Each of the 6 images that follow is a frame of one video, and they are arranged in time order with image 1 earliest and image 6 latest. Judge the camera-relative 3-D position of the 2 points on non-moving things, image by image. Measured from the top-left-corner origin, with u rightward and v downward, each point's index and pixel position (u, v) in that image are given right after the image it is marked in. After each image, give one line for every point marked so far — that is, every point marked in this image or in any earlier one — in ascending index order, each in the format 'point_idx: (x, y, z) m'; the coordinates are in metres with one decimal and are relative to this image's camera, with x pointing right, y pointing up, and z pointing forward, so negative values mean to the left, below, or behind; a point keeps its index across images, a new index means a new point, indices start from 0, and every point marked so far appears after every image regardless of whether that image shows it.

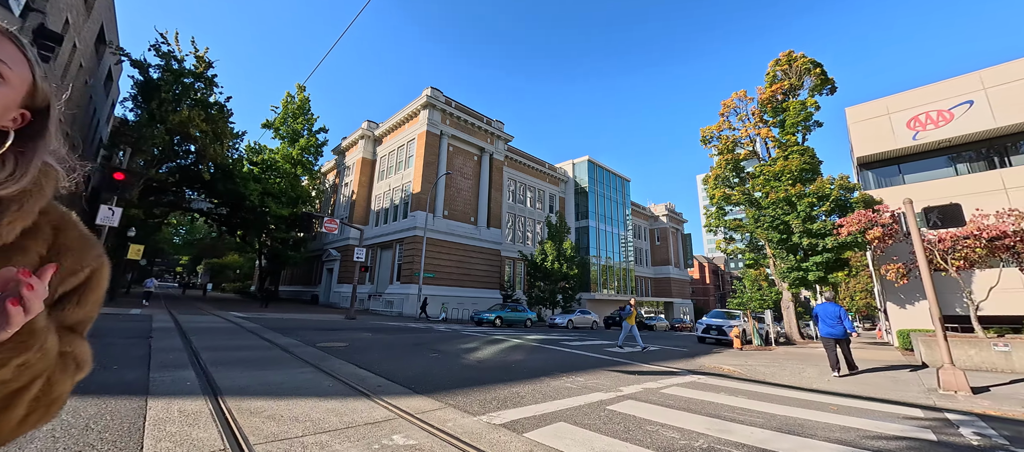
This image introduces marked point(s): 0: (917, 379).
0: (+7.0, -2.7, +6.6) m
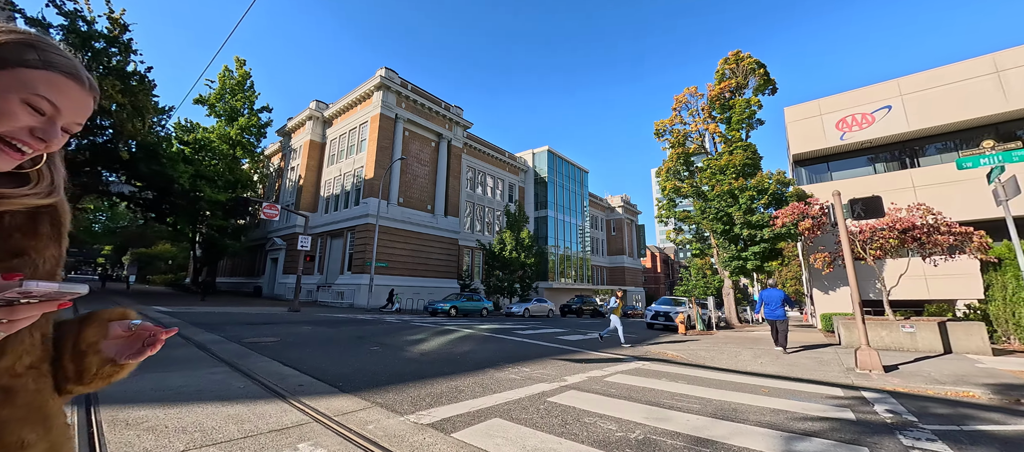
0: (+6.1, -2.5, +7.1) m
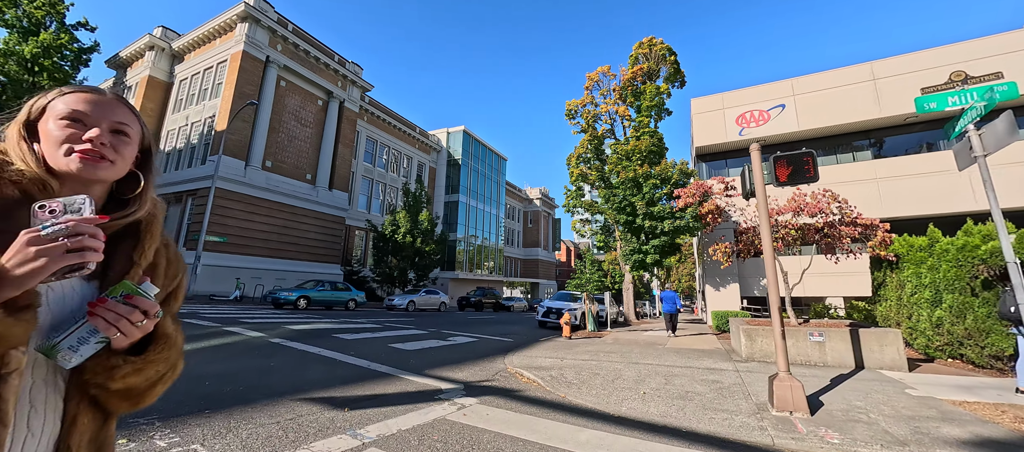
0: (+3.0, -2.1, +5.0) m
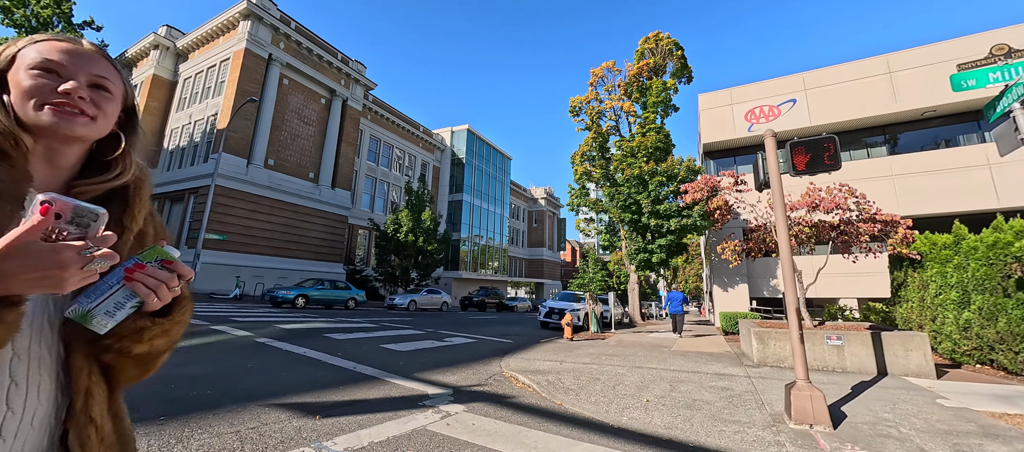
0: (+2.9, -2.0, +4.6) m
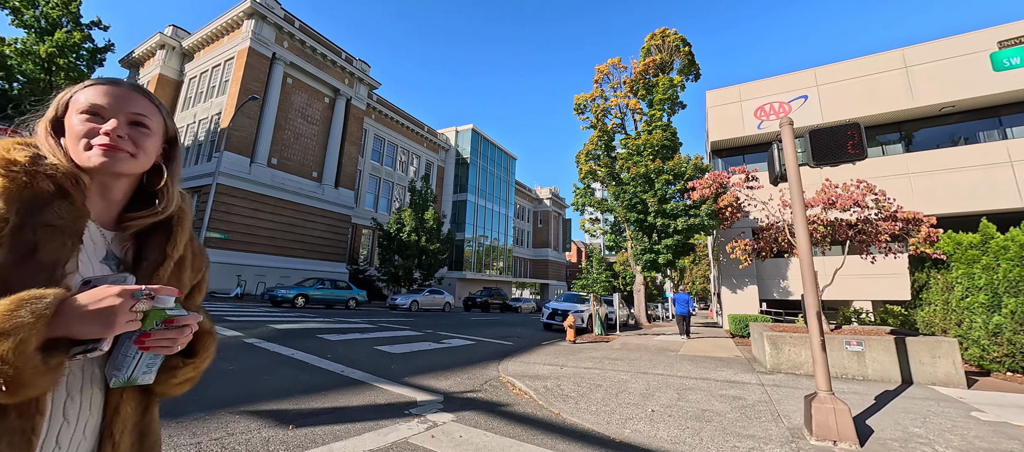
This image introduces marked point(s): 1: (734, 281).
0: (+2.9, -2.0, +4.2) m
1: (+8.4, -2.1, +14.5) m
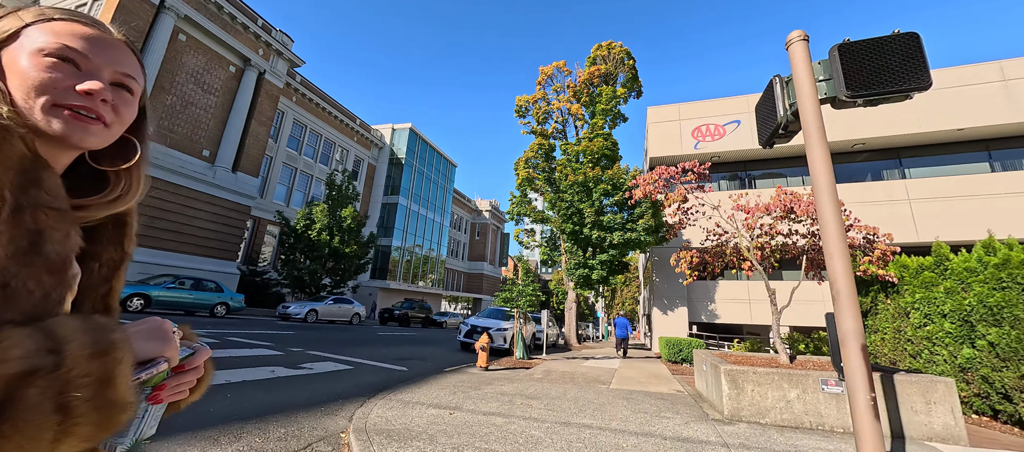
0: (+1.7, -1.8, +2.6) m
1: (+5.5, -2.6, +13.6) m
